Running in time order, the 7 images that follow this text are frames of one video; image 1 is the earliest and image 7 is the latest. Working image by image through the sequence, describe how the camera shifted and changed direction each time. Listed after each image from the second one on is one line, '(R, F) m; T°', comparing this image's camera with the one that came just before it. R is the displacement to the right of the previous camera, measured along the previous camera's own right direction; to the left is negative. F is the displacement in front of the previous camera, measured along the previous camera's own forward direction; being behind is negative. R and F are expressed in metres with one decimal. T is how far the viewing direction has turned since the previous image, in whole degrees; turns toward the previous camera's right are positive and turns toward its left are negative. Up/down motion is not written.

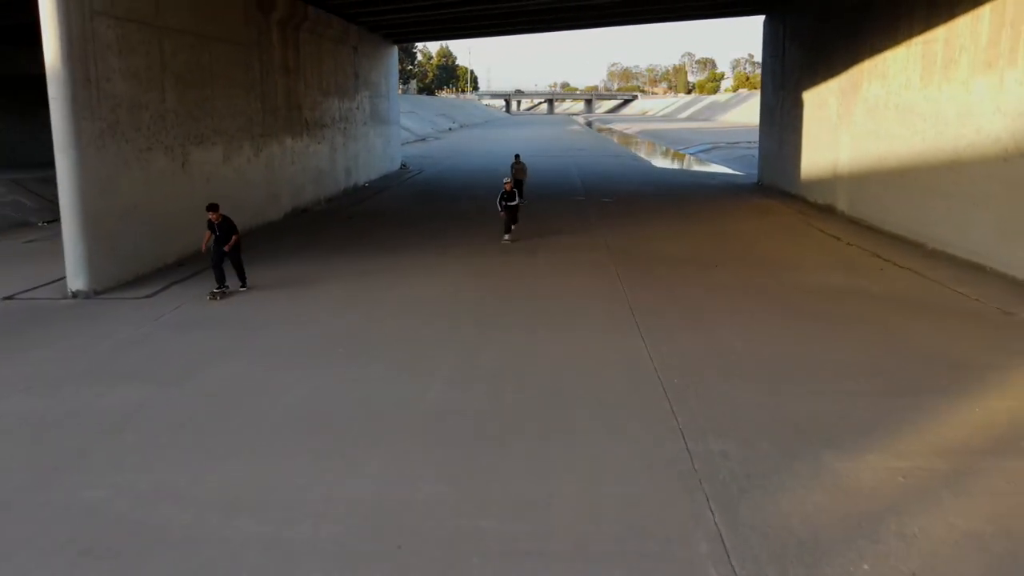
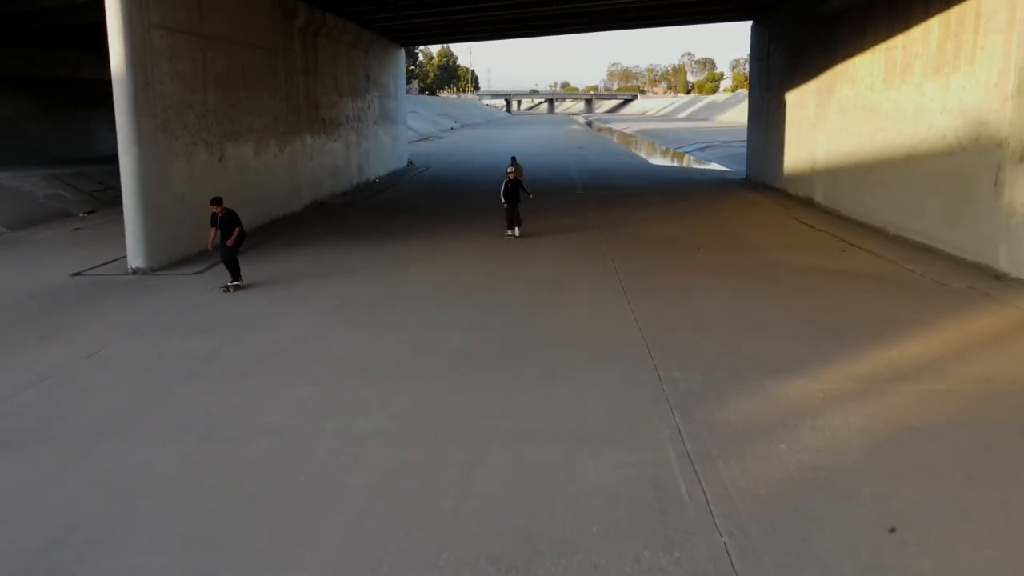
(0.0, -1.2) m; 0°
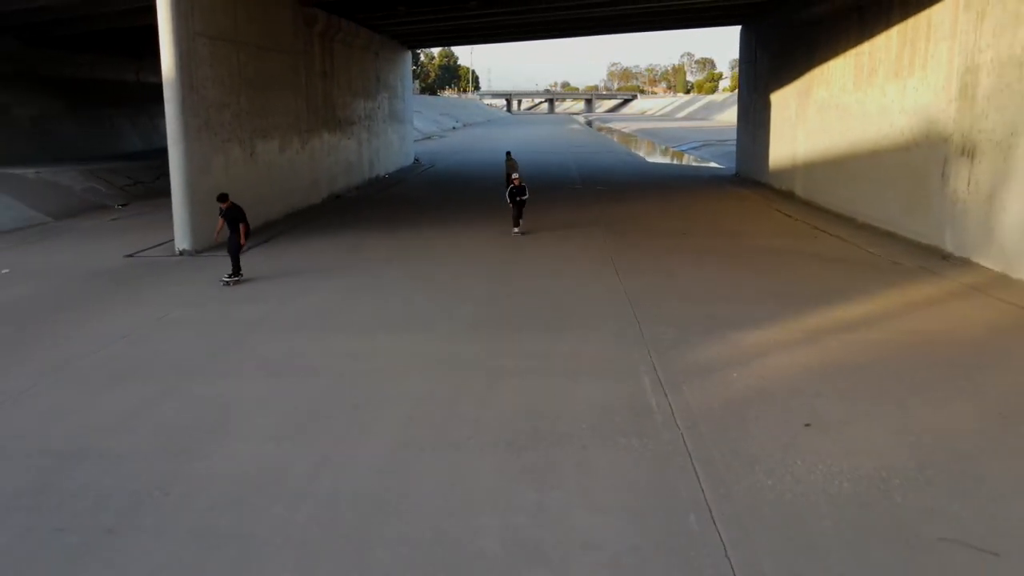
(0.0, -1.2) m; 0°
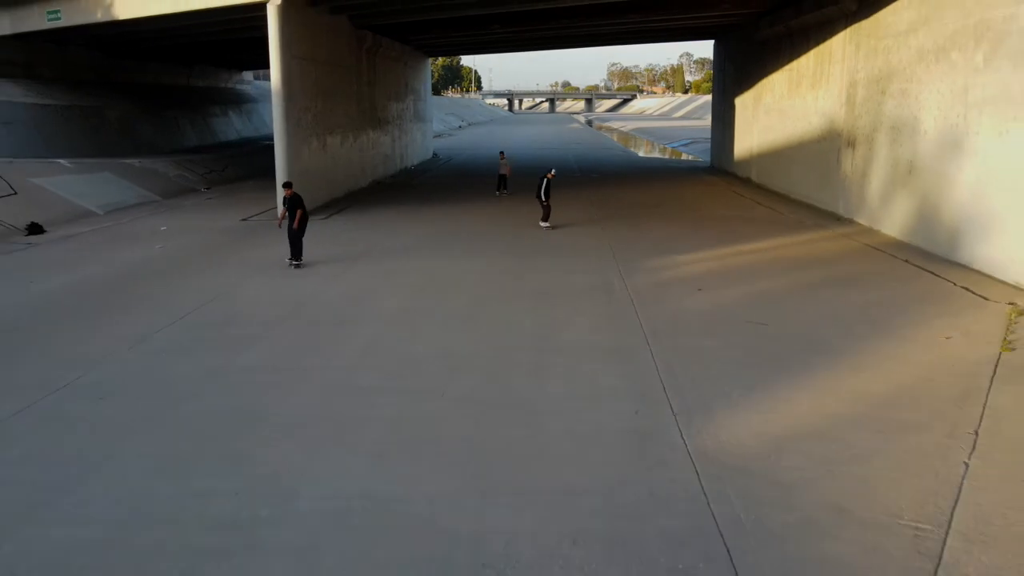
(-0.2, -3.9) m; 0°
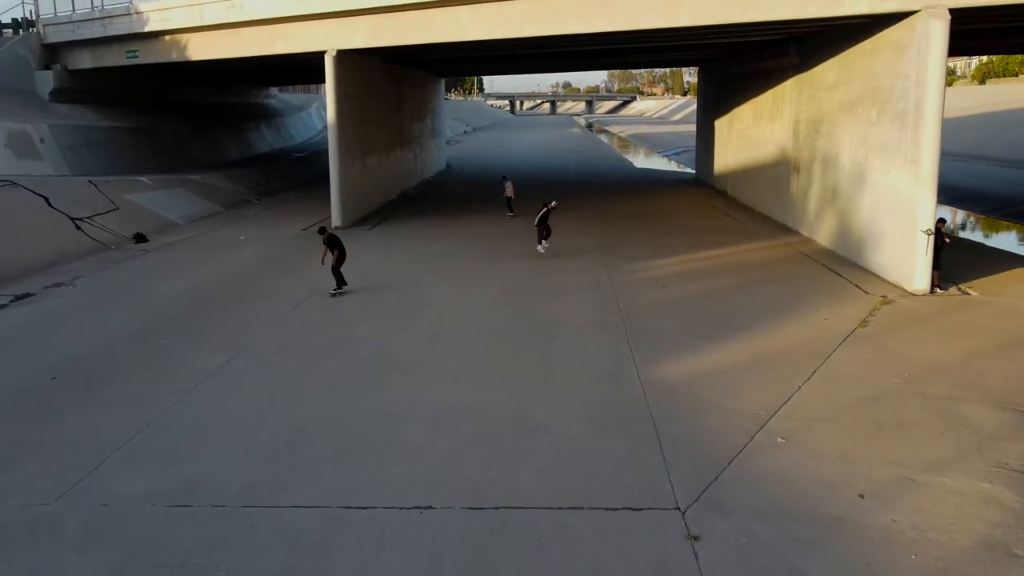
(-0.2, -3.3) m; 0°
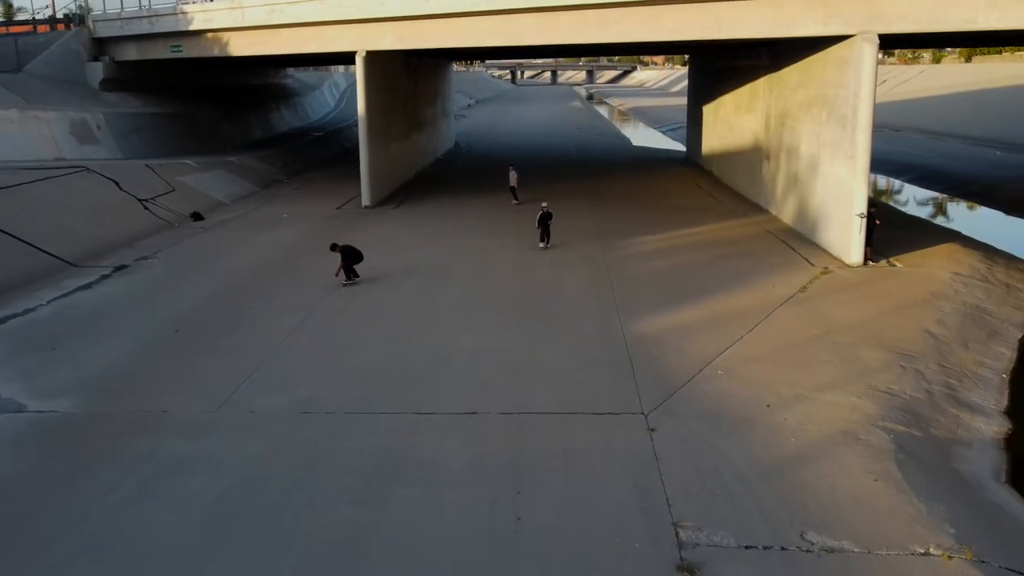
(-0.1, -2.6) m; 0°
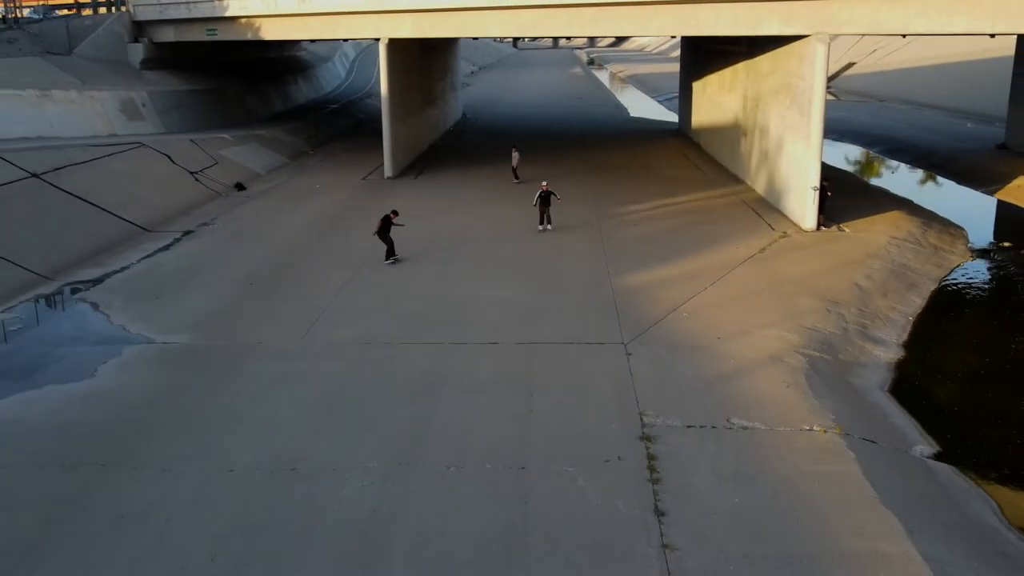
(-0.1, -2.6) m; 0°
